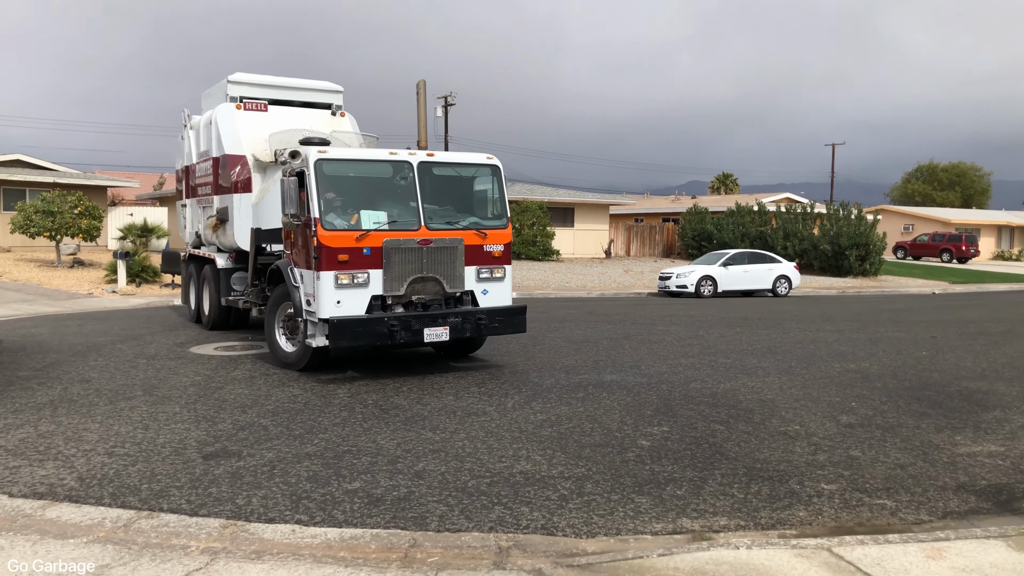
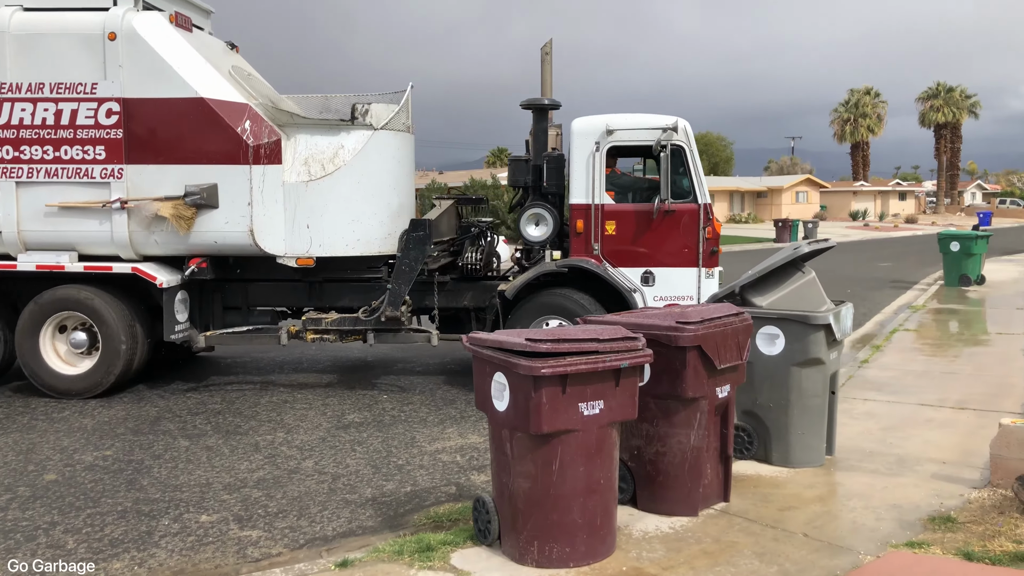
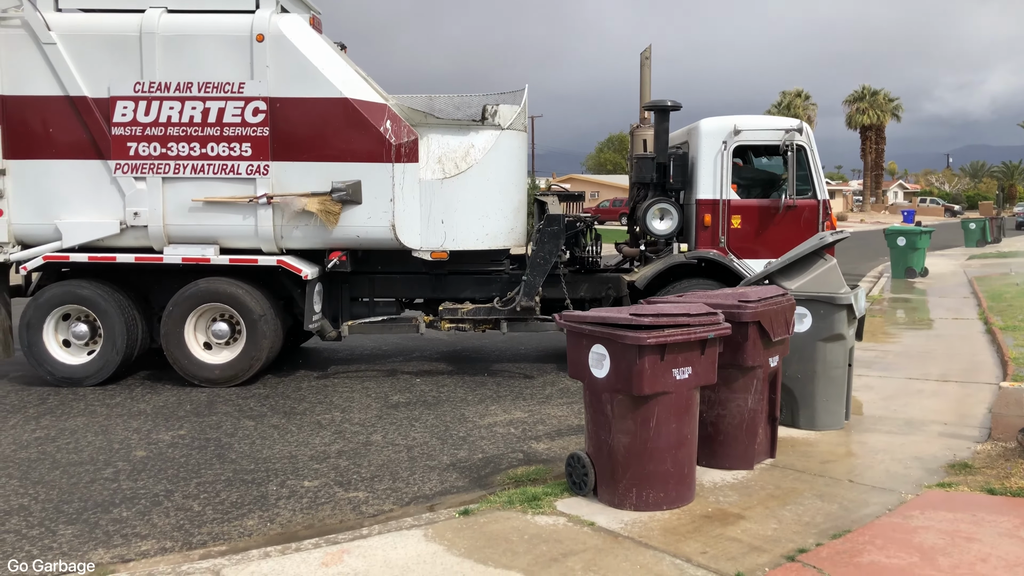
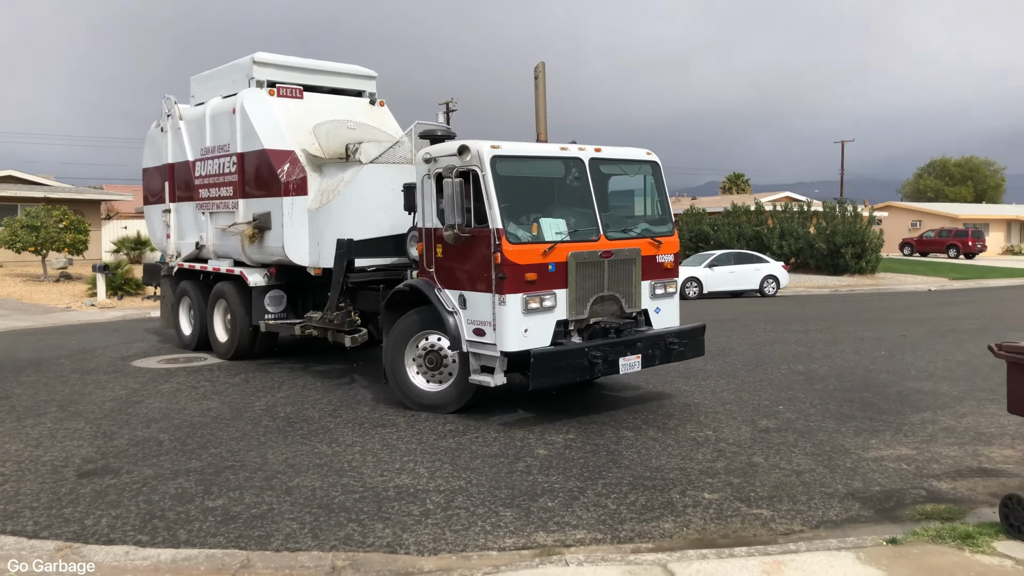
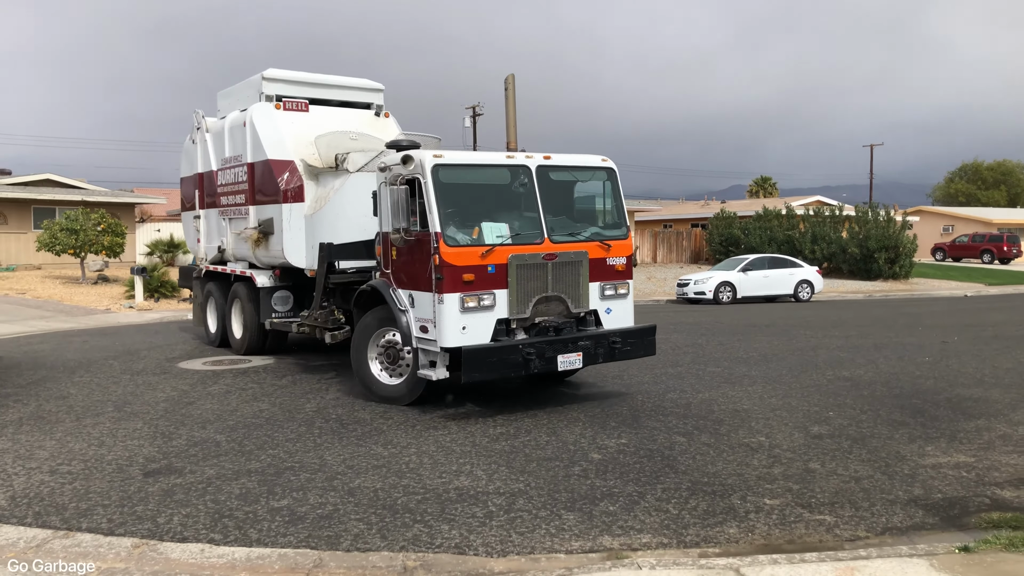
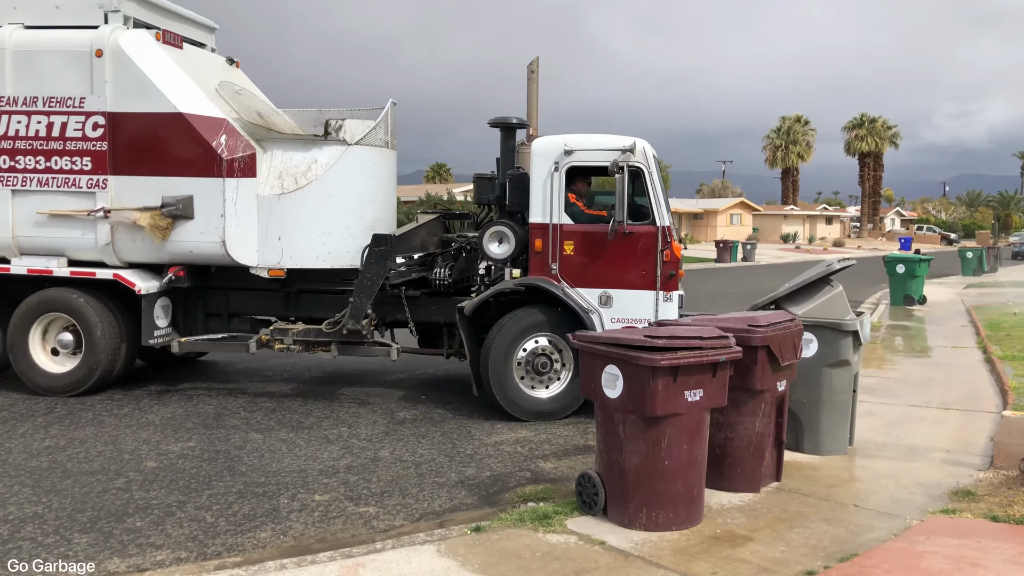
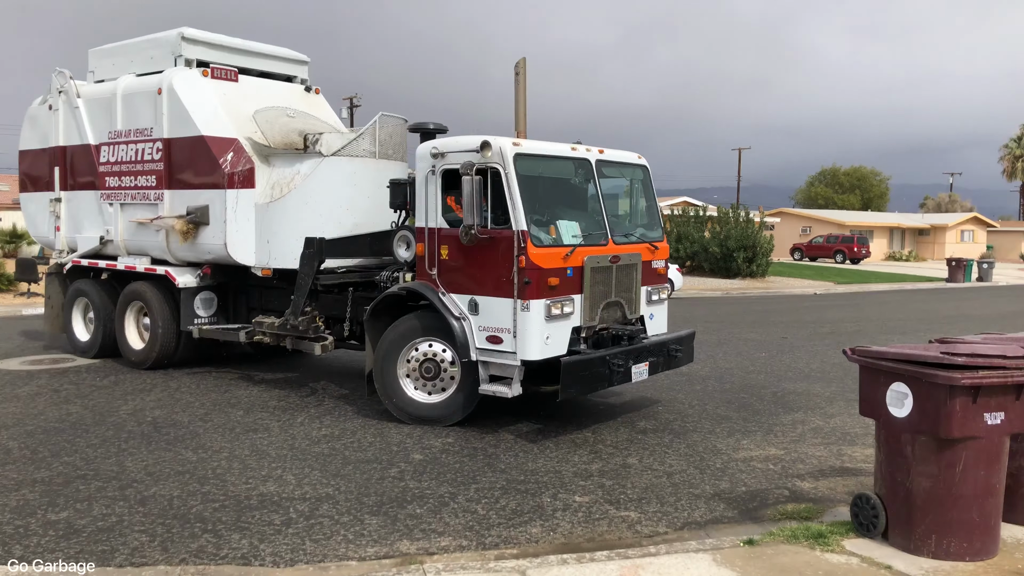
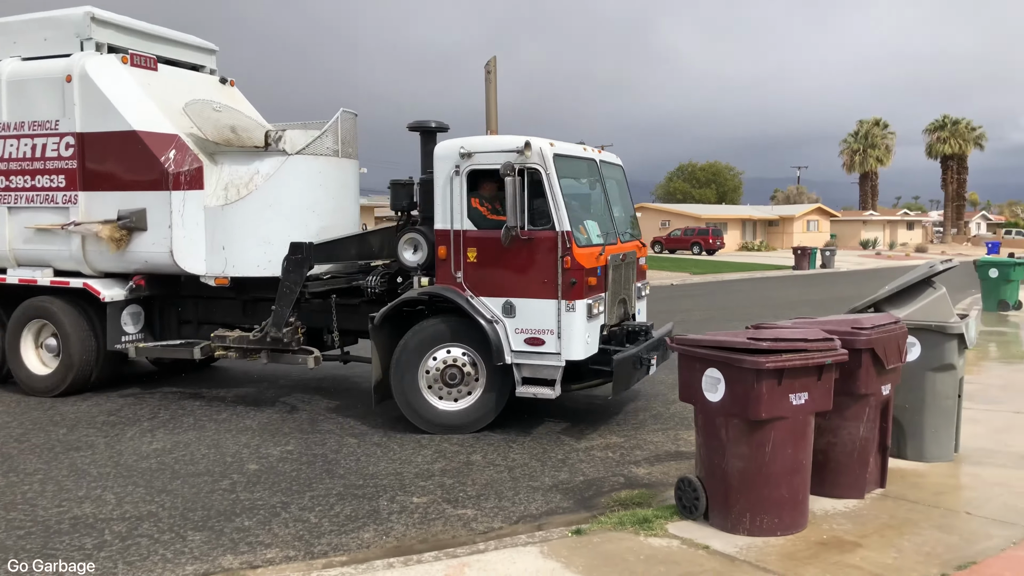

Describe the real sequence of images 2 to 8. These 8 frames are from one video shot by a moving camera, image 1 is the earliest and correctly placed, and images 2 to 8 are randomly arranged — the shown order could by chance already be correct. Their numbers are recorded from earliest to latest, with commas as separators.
5, 4, 7, 8, 6, 3, 2
